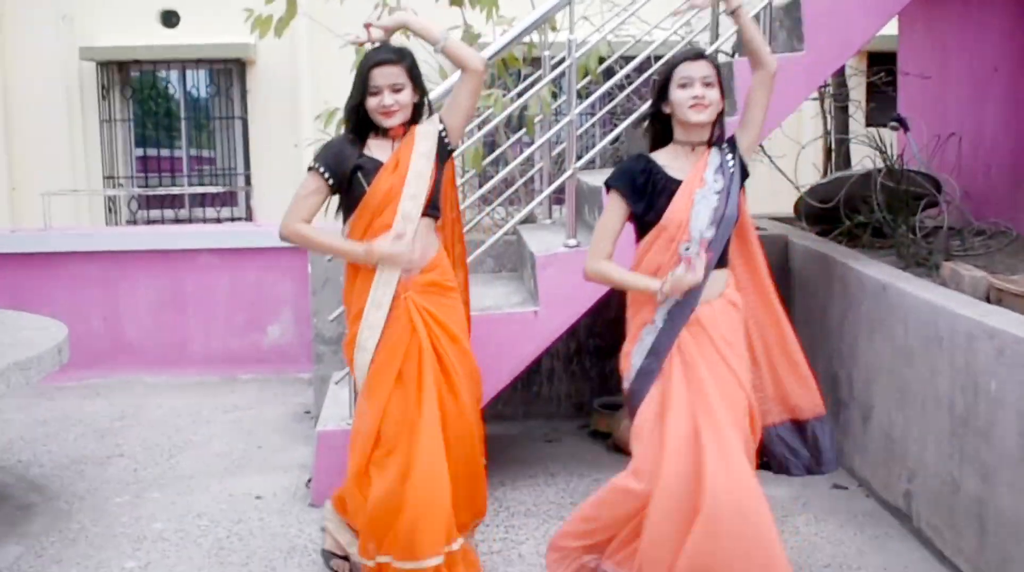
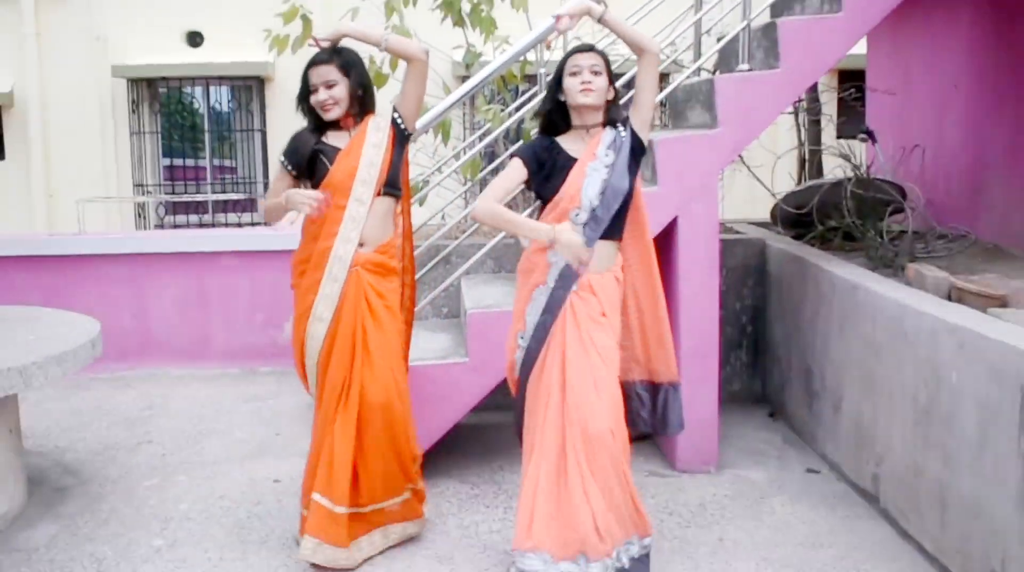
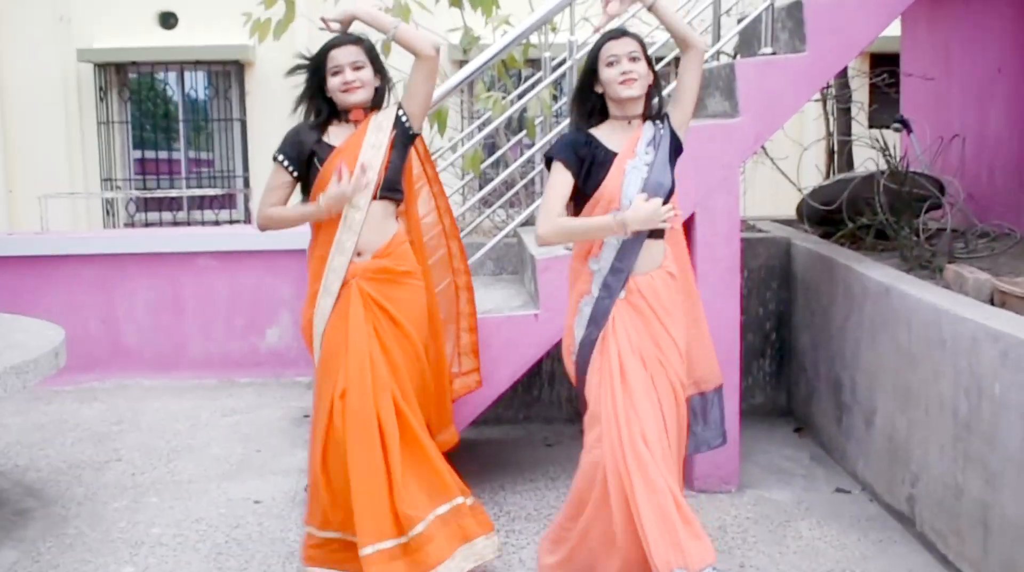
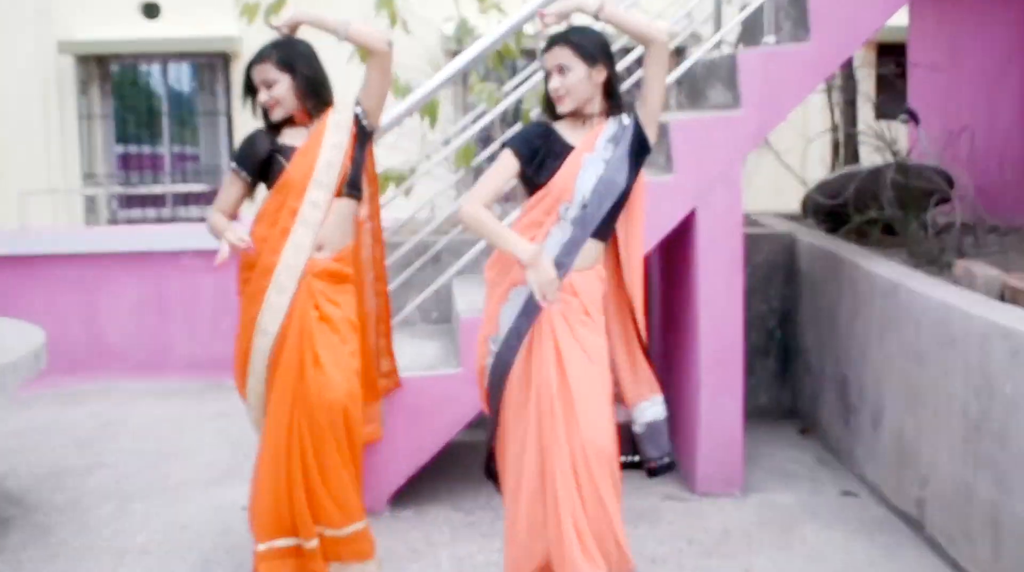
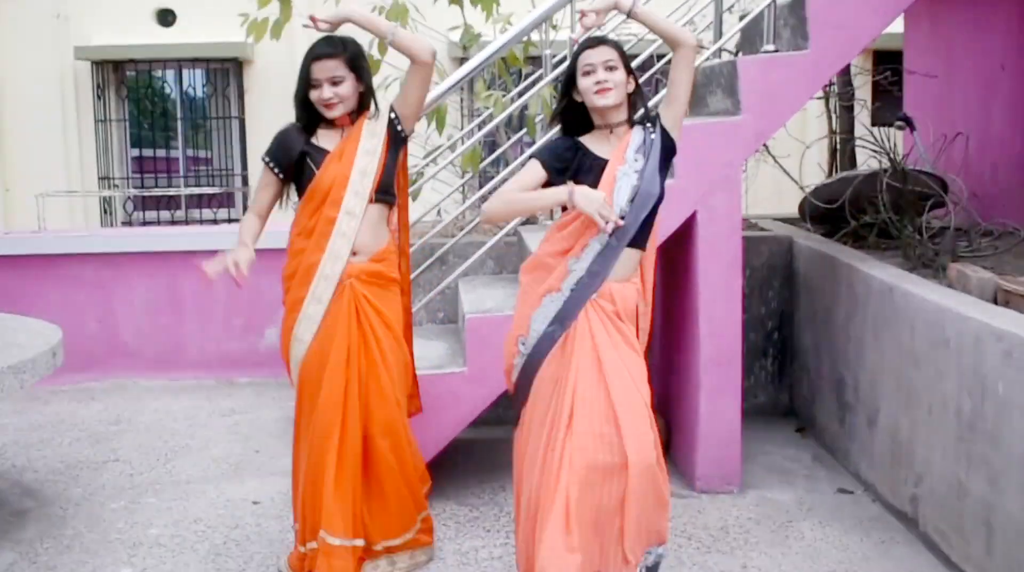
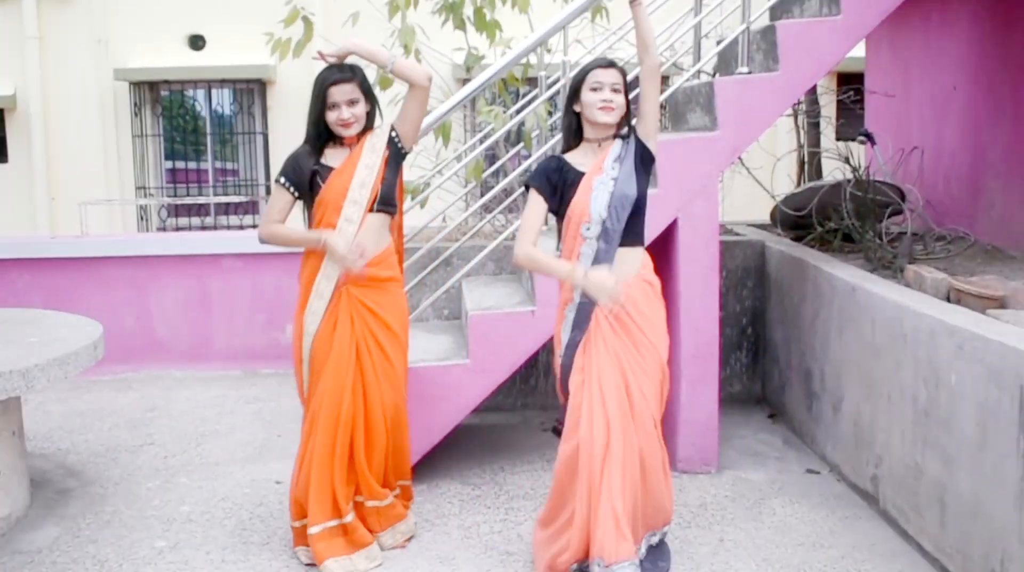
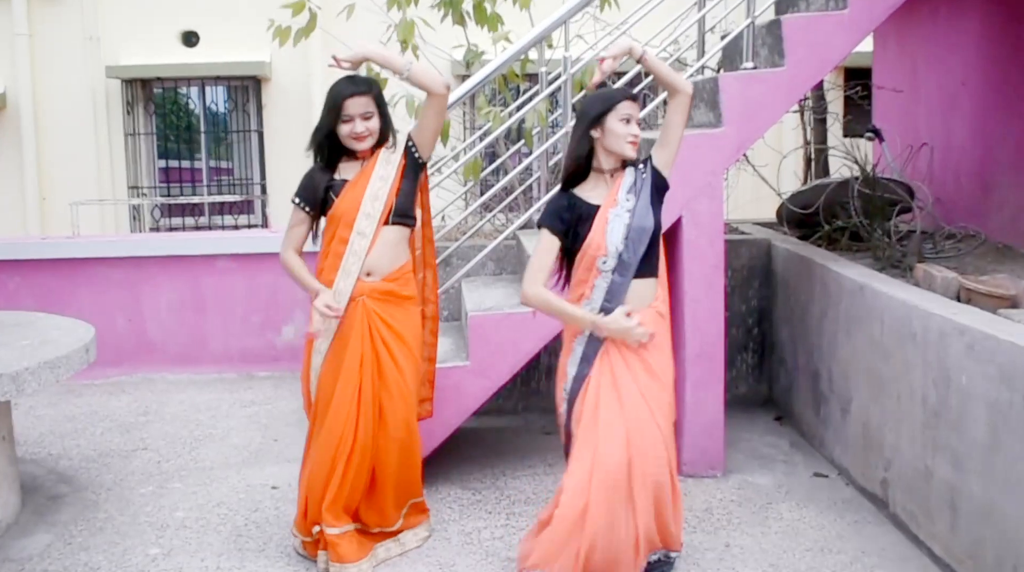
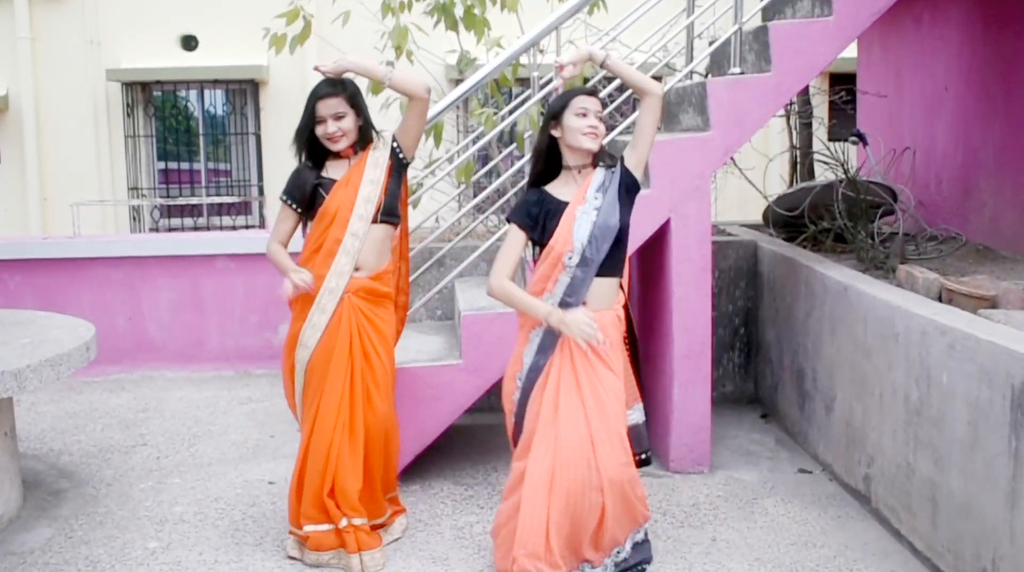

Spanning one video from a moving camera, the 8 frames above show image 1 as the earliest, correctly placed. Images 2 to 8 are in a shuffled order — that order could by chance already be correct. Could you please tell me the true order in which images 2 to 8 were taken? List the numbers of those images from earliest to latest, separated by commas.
2, 5, 7, 3, 6, 4, 8
